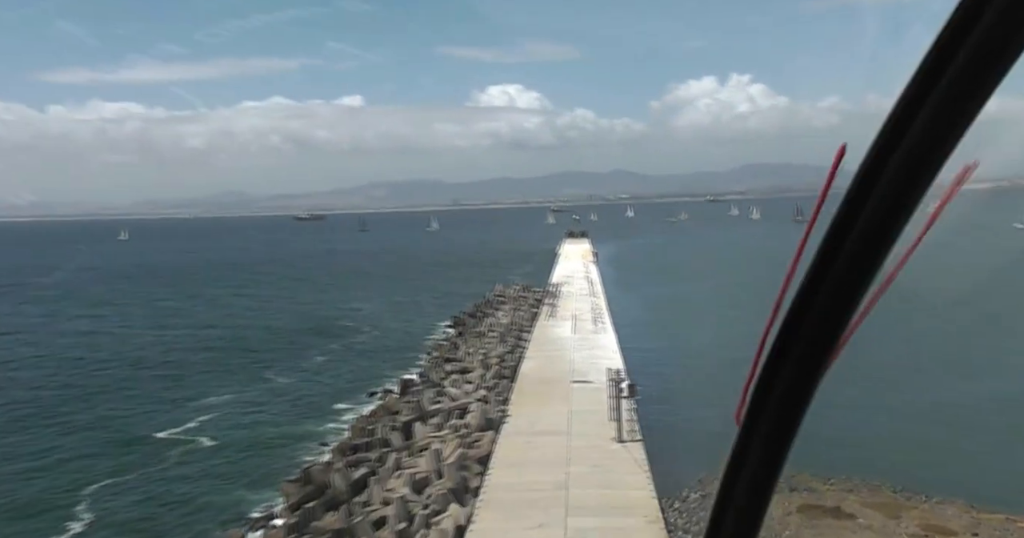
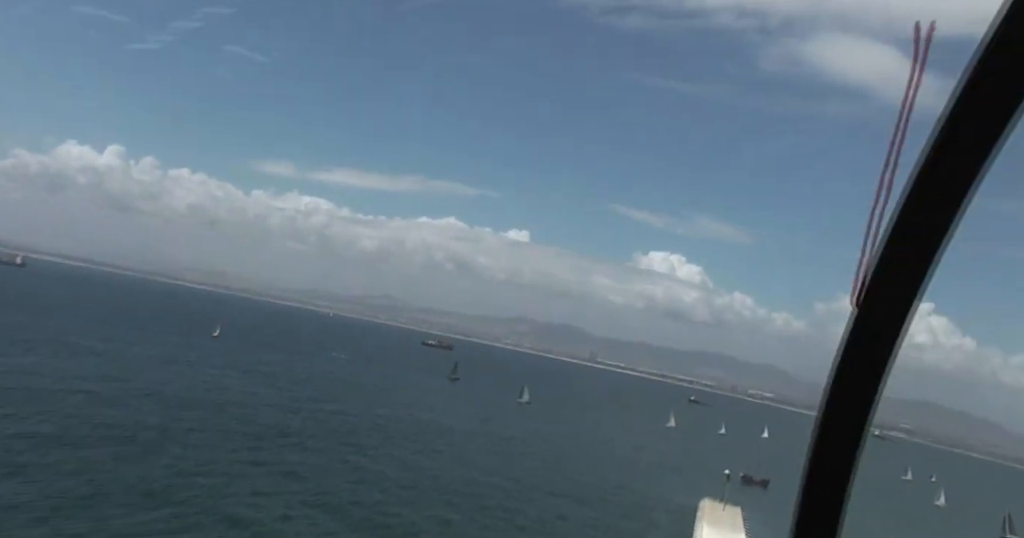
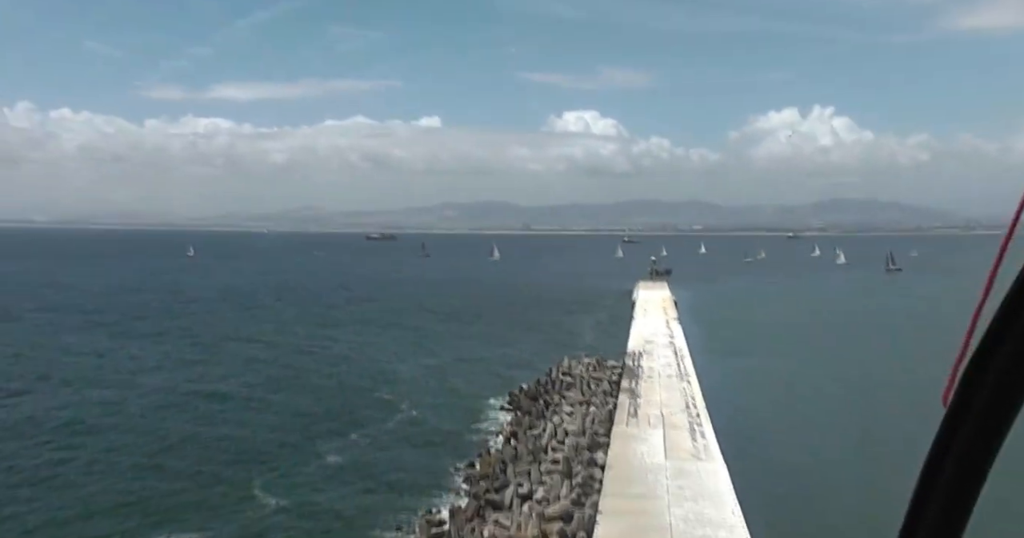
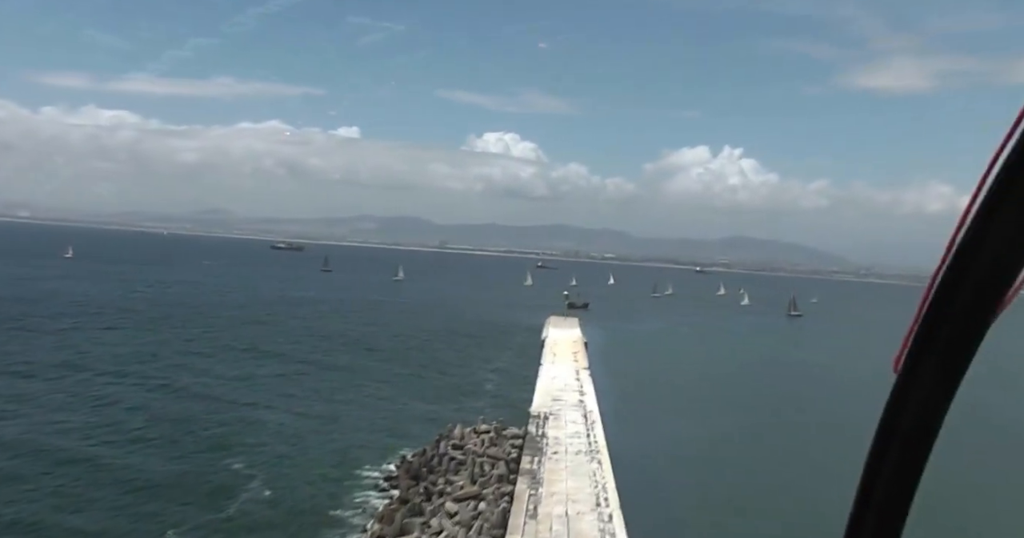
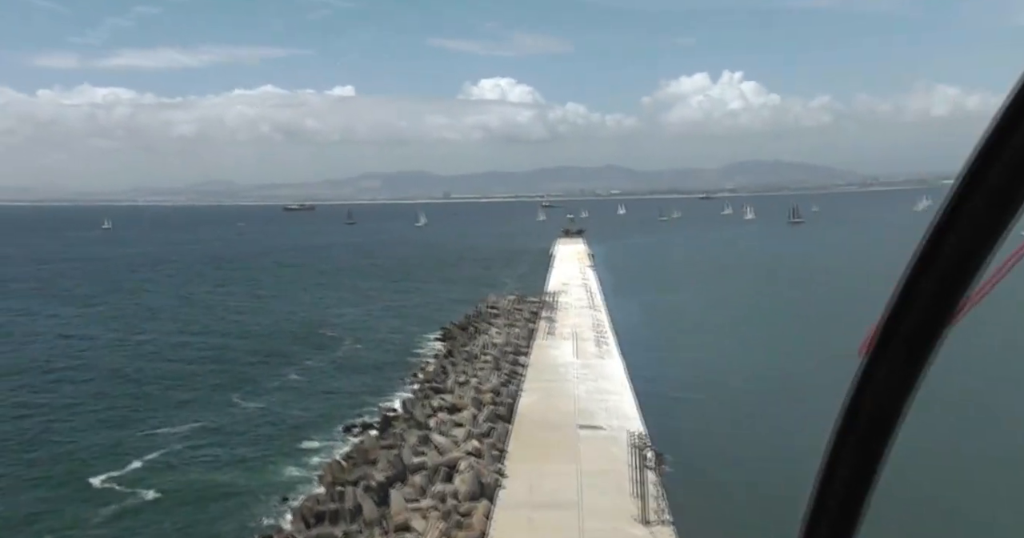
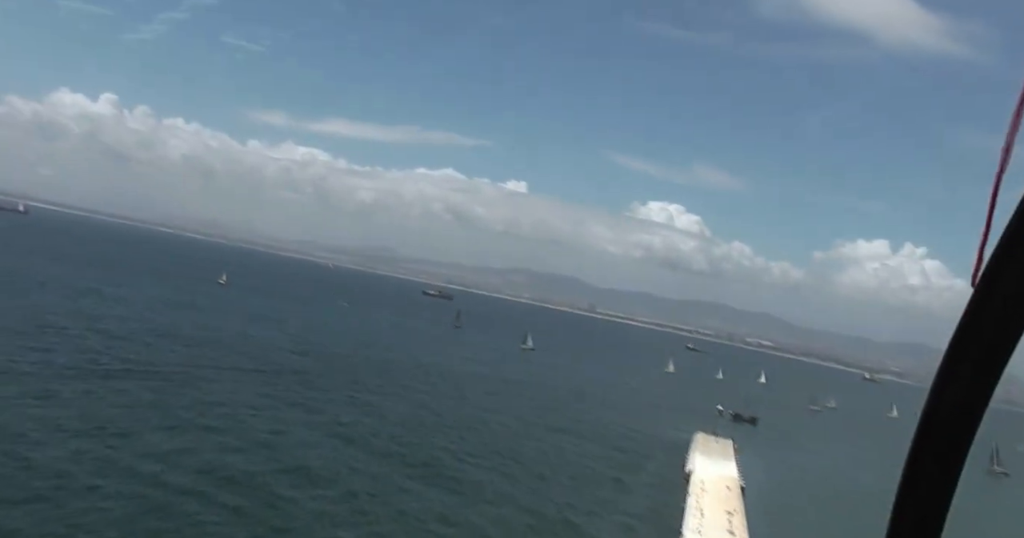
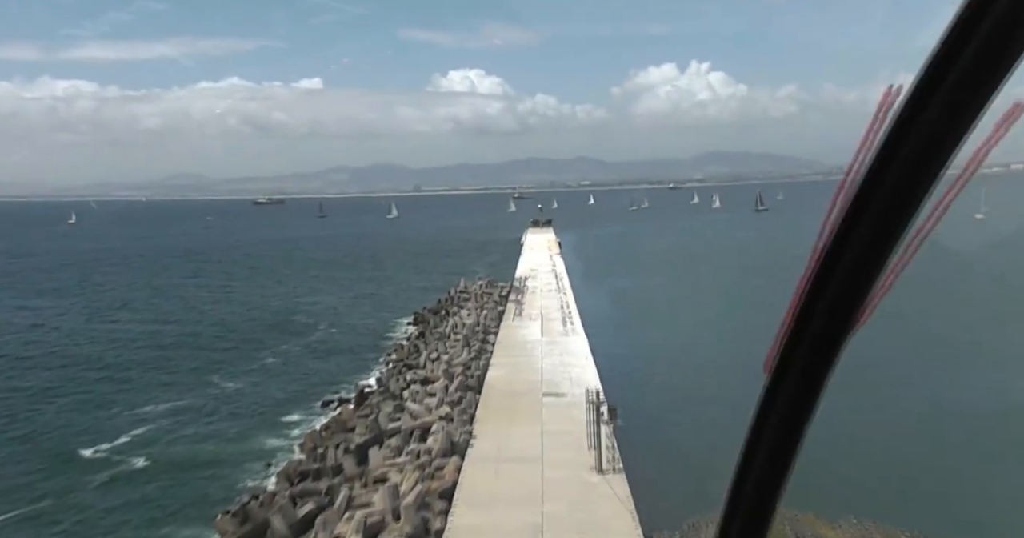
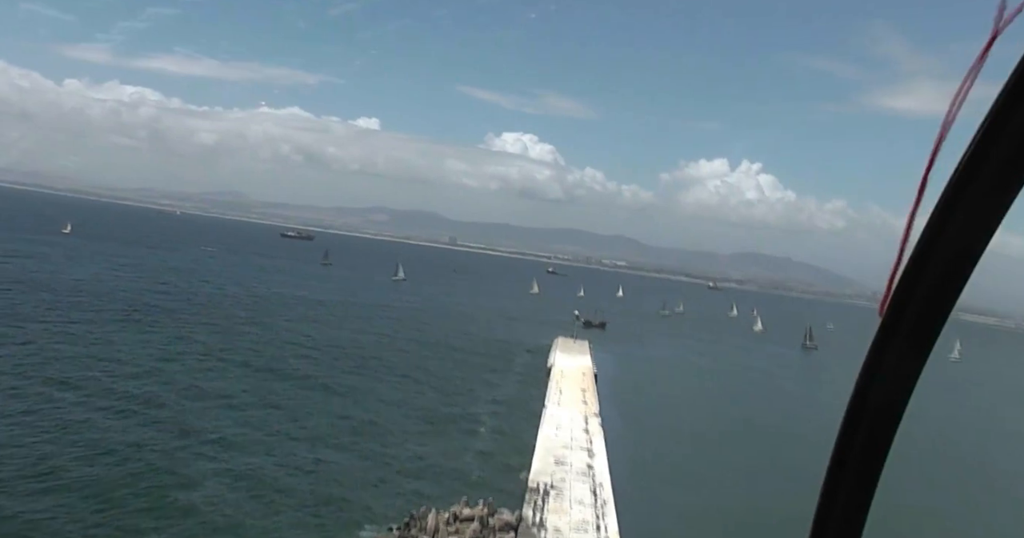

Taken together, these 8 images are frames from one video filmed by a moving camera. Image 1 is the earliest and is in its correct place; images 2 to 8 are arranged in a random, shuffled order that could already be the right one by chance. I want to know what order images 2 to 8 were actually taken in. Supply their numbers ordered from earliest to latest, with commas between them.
7, 5, 3, 4, 8, 6, 2
